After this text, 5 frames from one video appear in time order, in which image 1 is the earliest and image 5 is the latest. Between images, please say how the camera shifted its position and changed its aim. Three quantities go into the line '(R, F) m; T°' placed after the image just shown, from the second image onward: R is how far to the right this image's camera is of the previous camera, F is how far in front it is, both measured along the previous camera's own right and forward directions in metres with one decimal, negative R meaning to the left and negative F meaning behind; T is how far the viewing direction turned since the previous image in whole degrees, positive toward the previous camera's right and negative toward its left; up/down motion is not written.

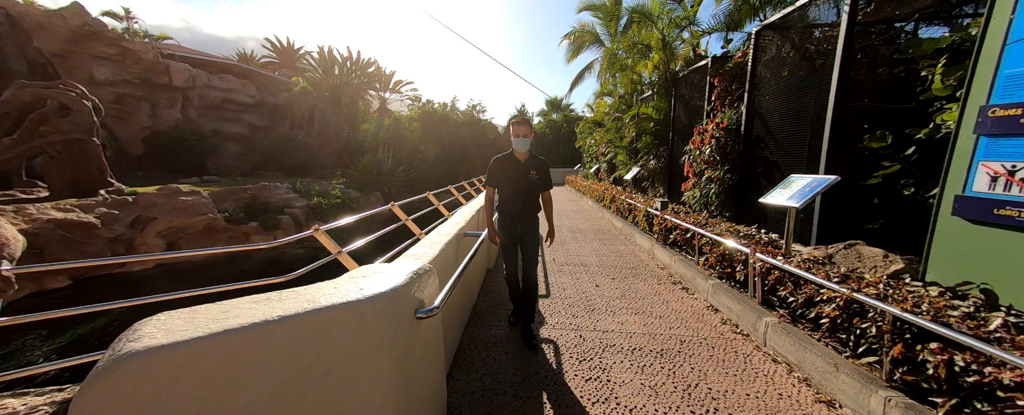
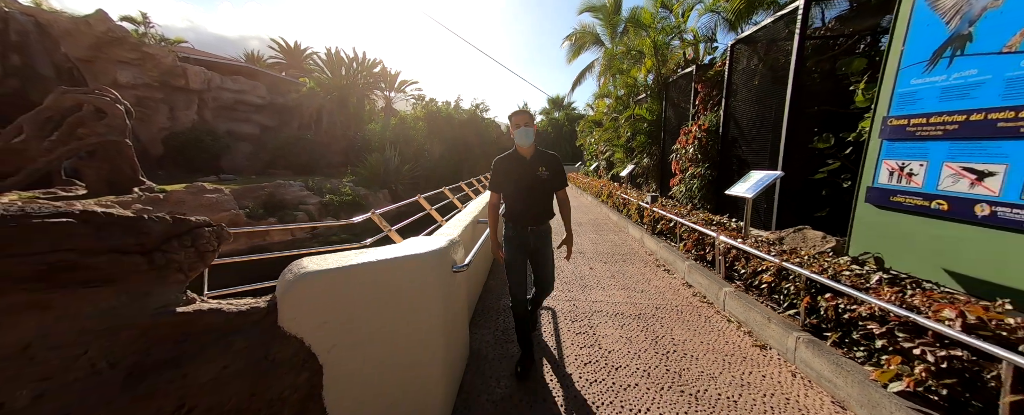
(0.0, -0.6) m; 0°
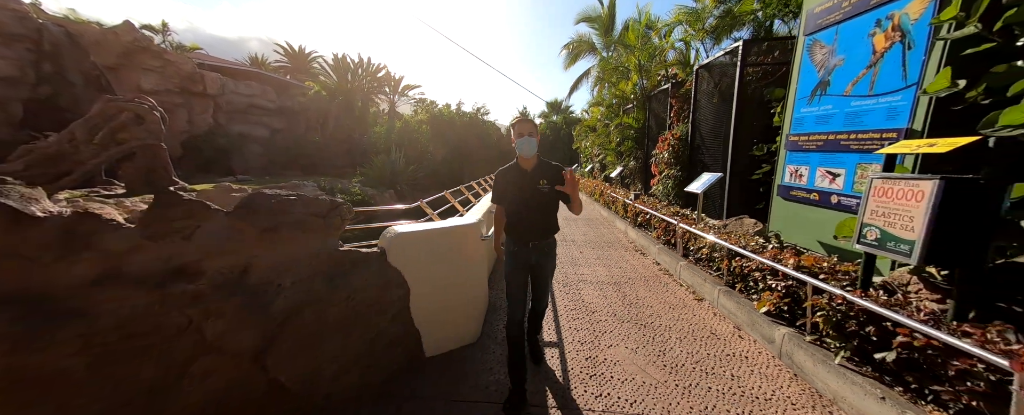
(-0.1, -1.0) m; 0°
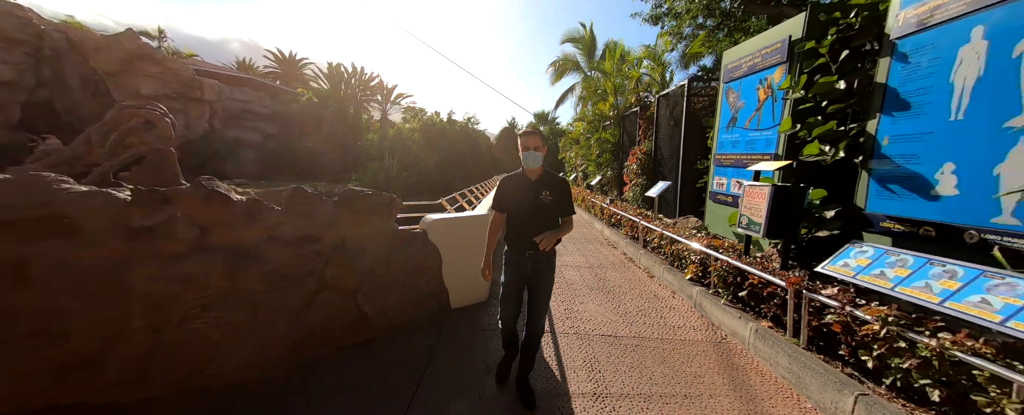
(-0.2, -1.1) m; +3°
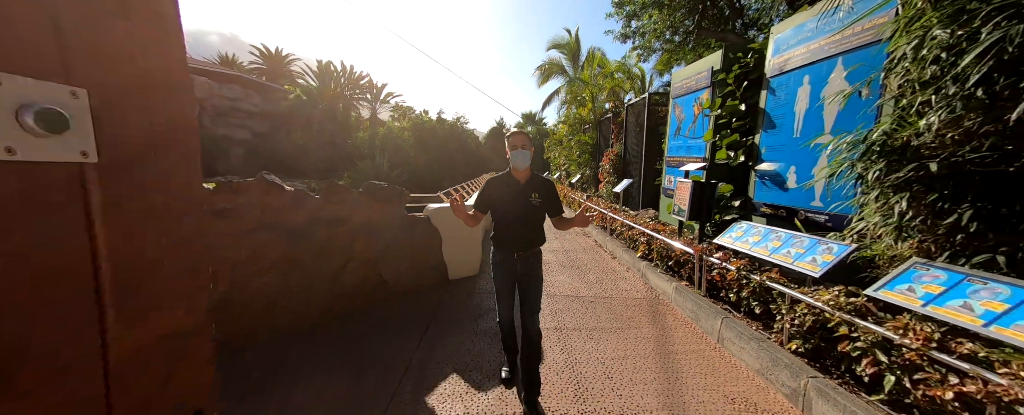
(+0.1, -0.9) m; +2°
